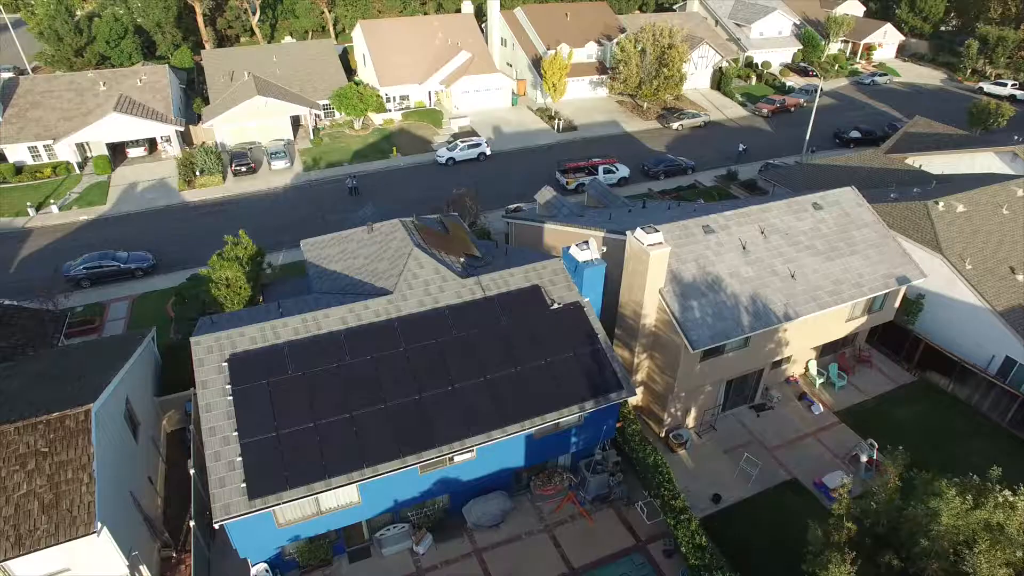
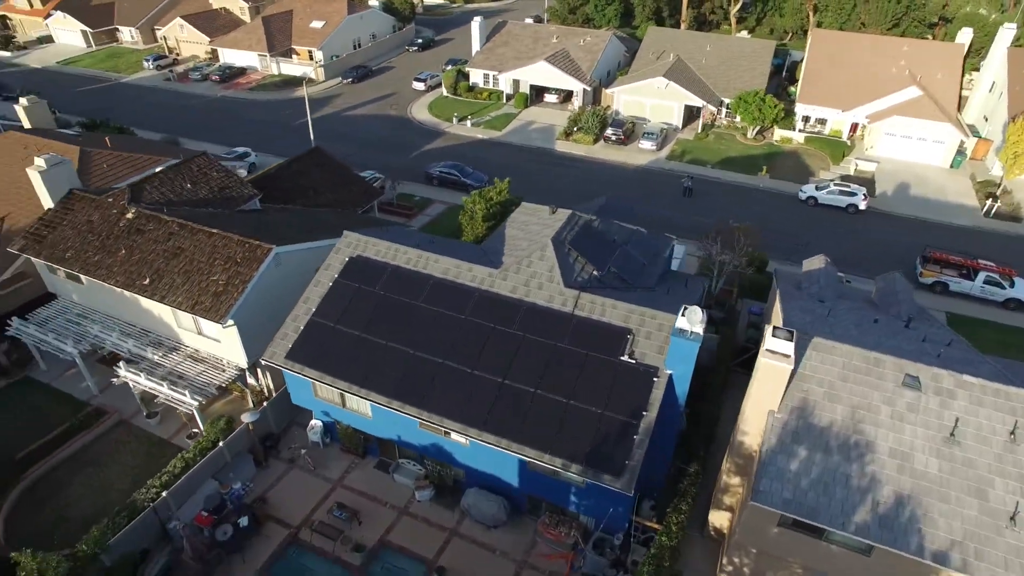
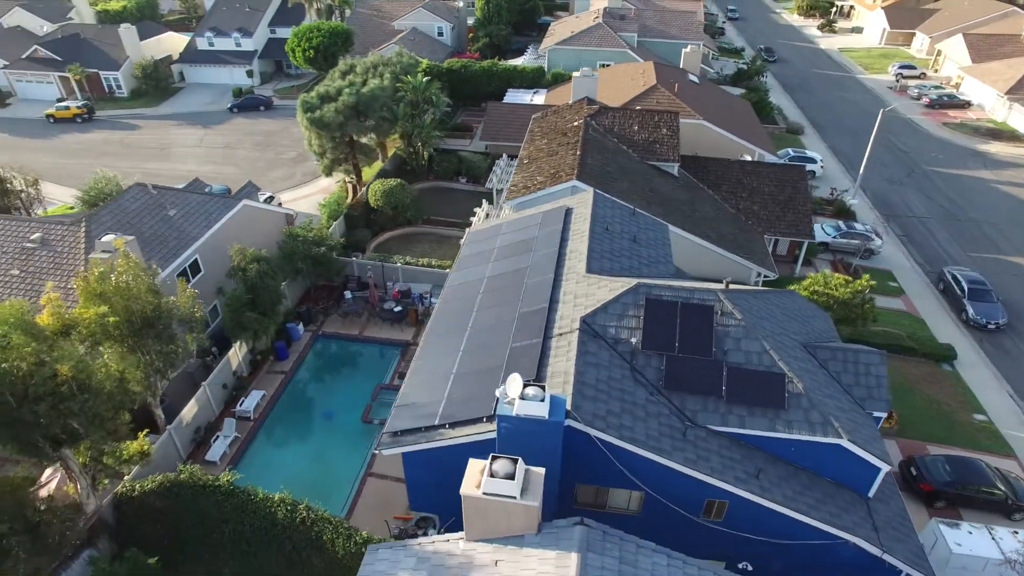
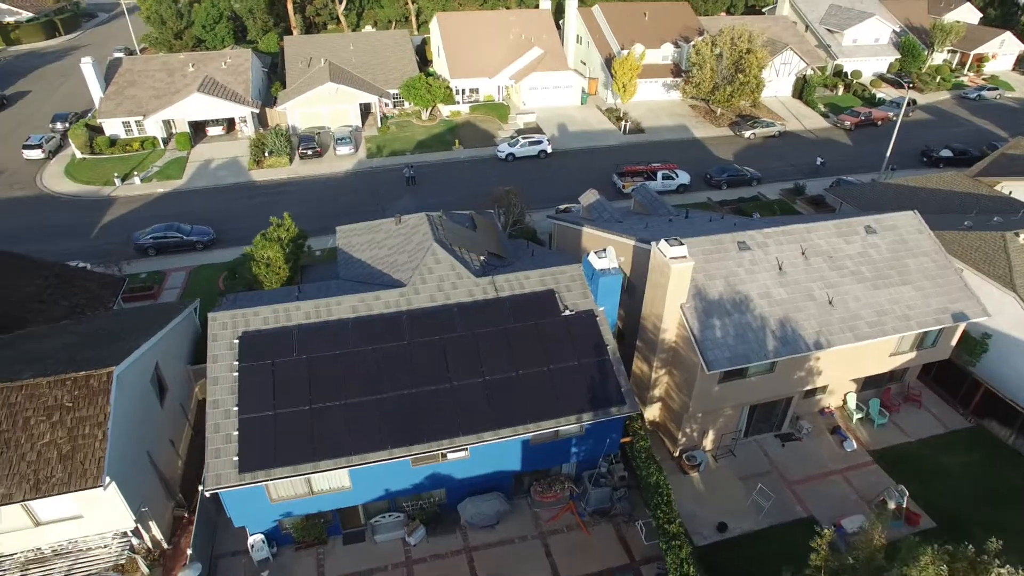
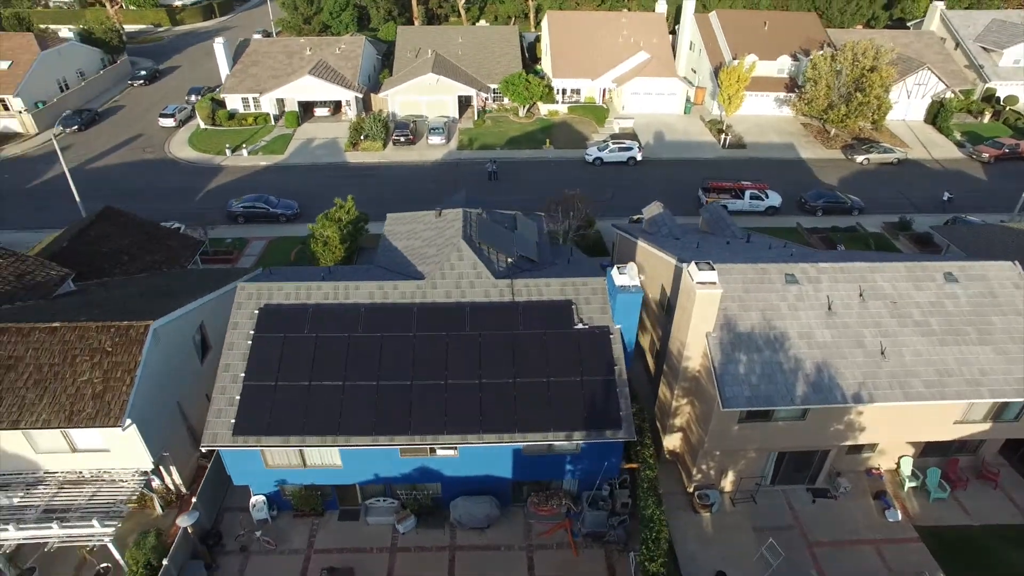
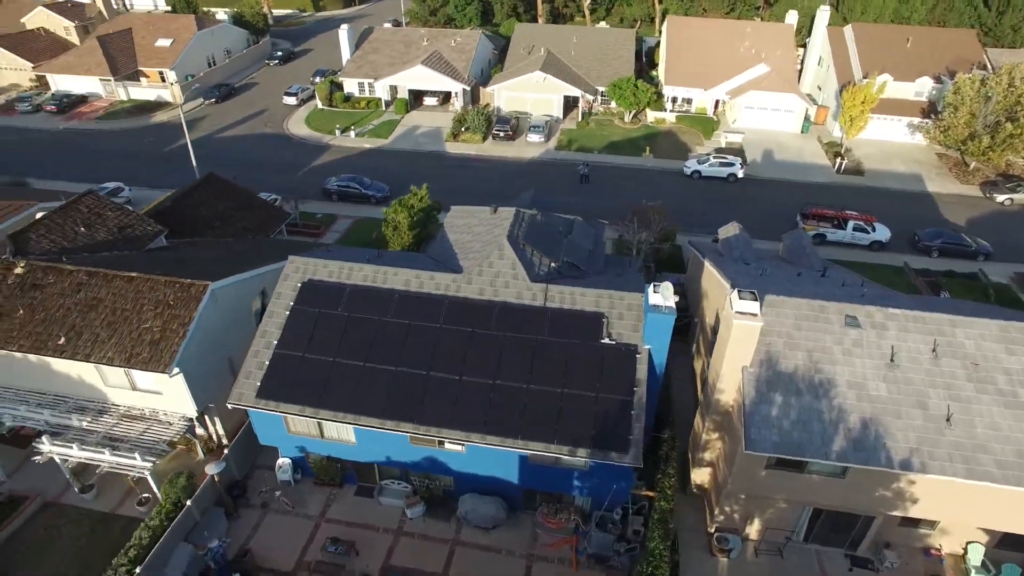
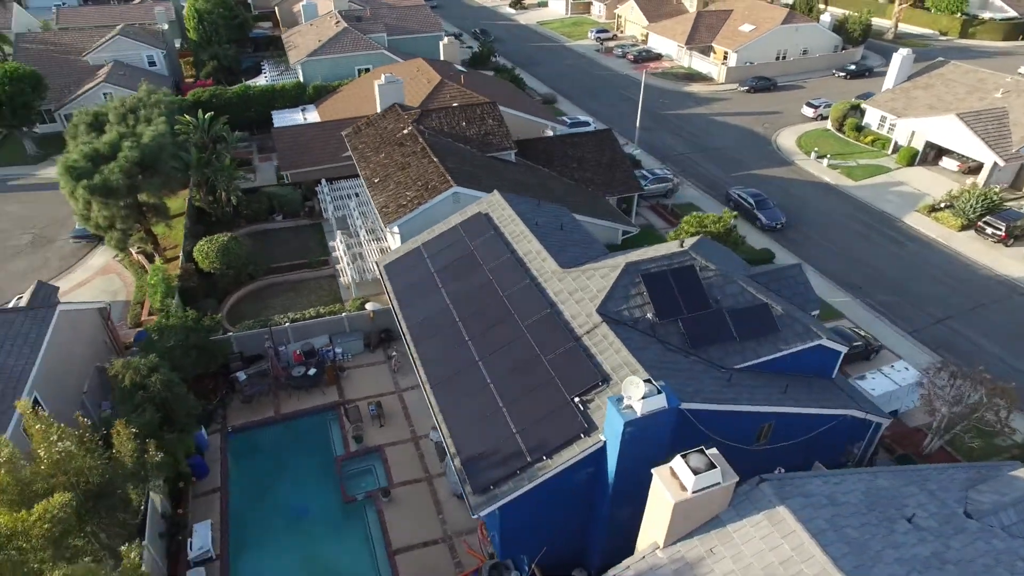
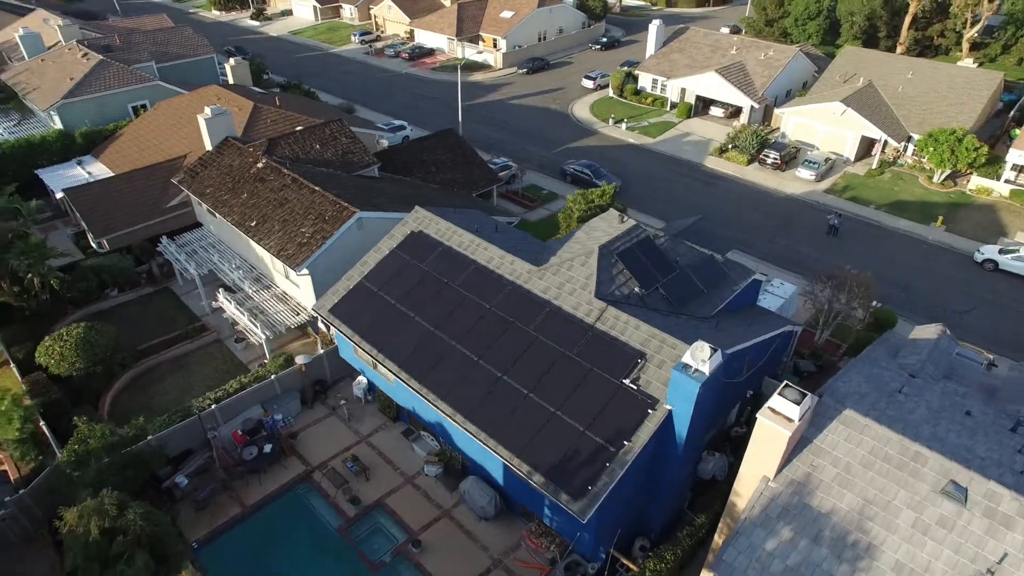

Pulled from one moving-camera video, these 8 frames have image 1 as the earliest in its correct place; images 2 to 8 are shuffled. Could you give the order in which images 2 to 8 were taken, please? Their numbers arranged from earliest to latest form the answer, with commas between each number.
4, 5, 6, 2, 8, 7, 3
